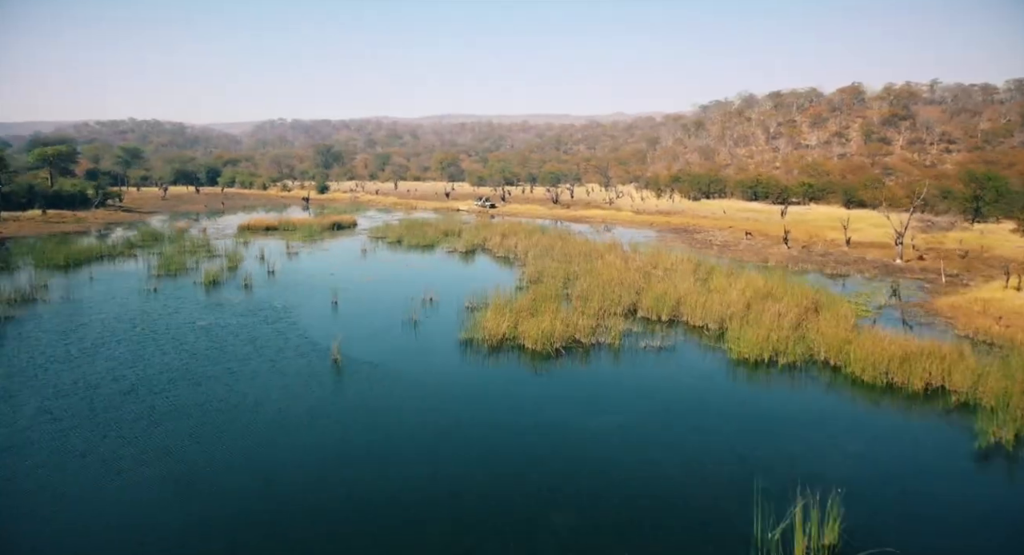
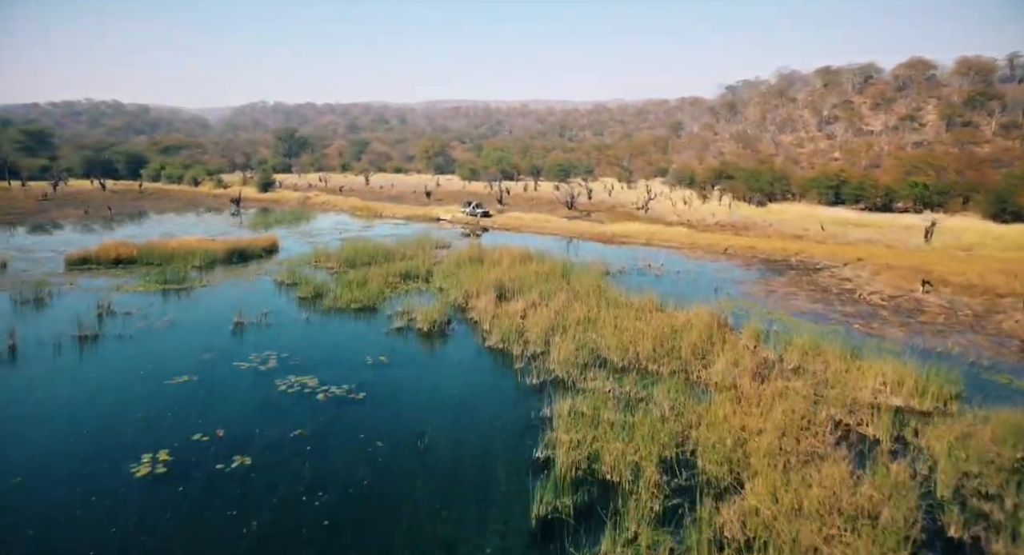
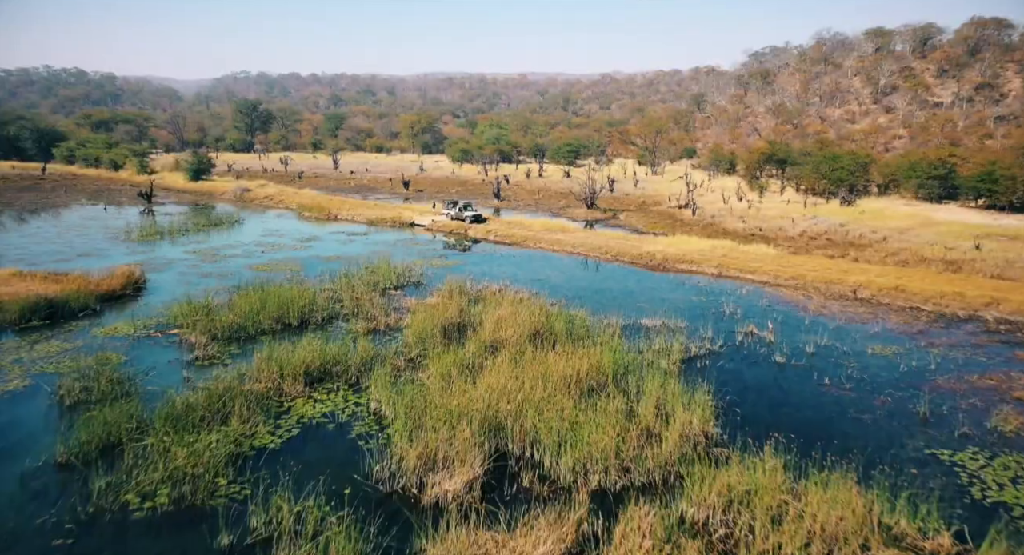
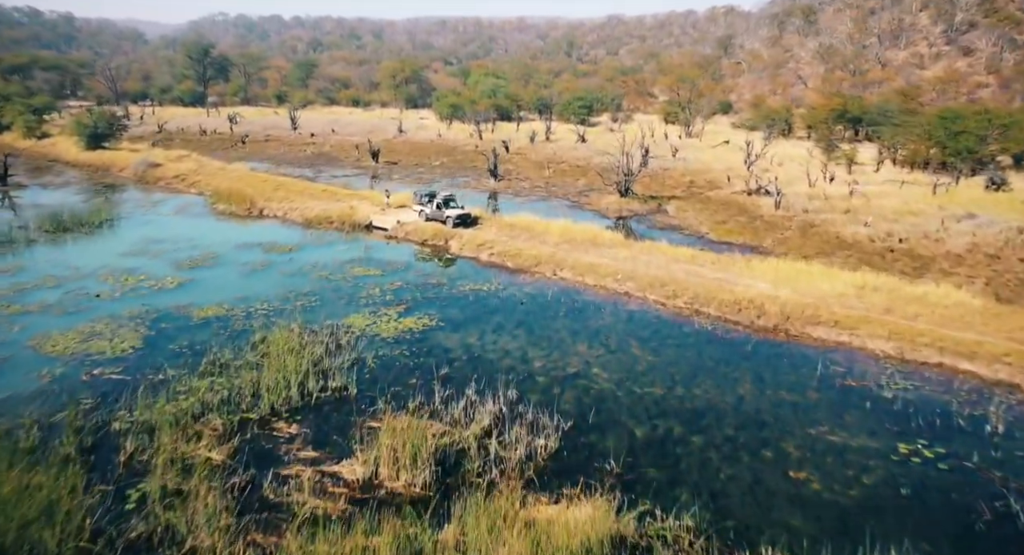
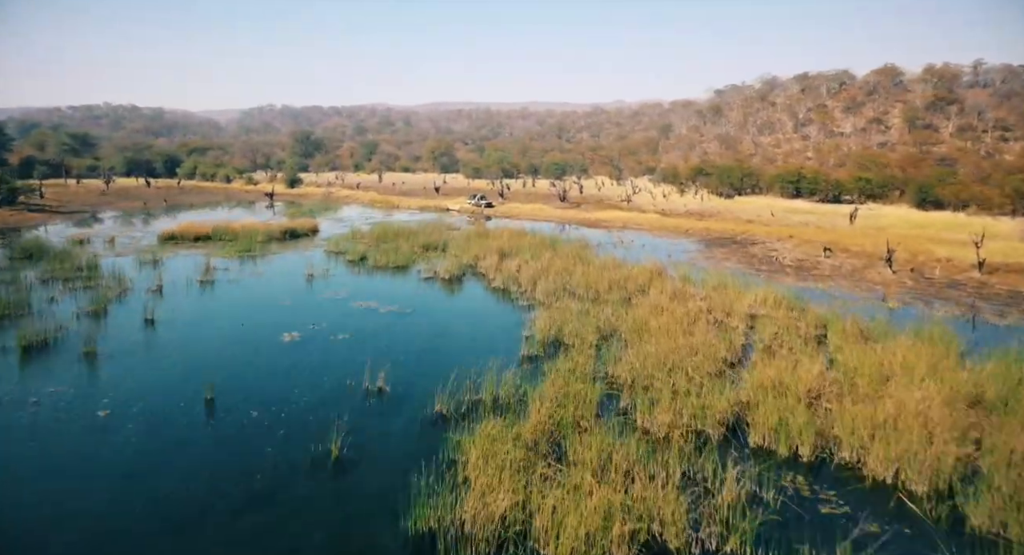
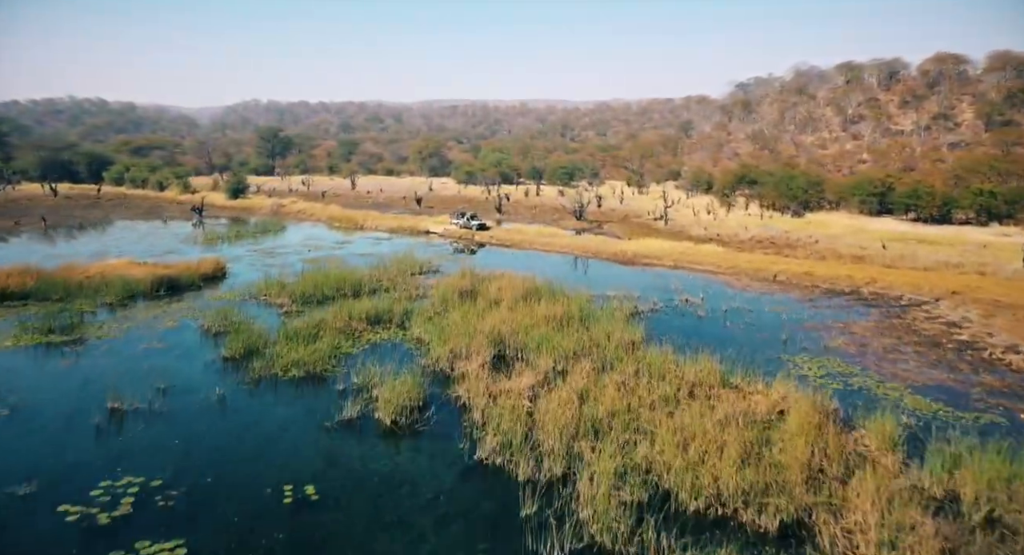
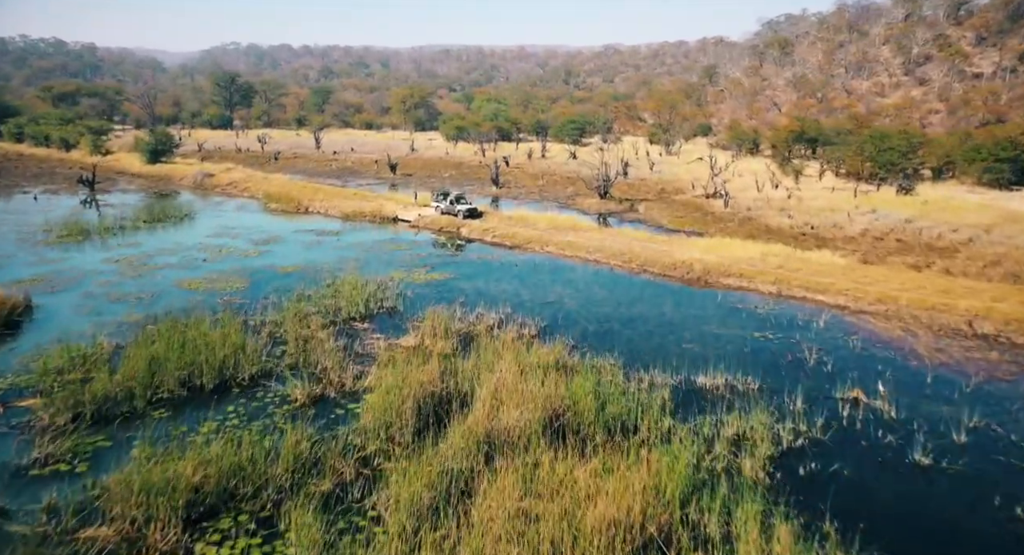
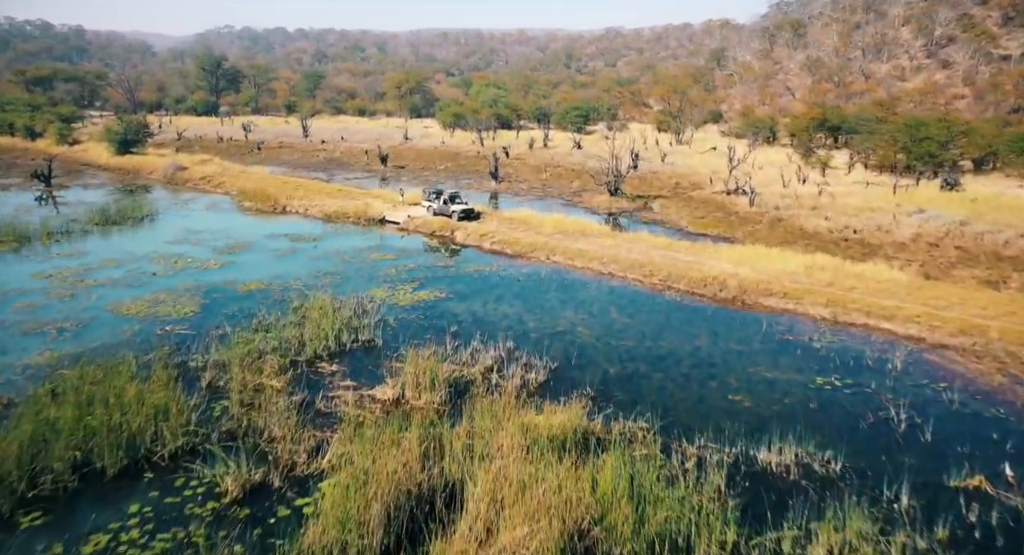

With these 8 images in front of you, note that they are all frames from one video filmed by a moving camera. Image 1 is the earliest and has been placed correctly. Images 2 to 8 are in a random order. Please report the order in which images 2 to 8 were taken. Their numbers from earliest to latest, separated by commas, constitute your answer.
5, 2, 6, 3, 7, 8, 4
